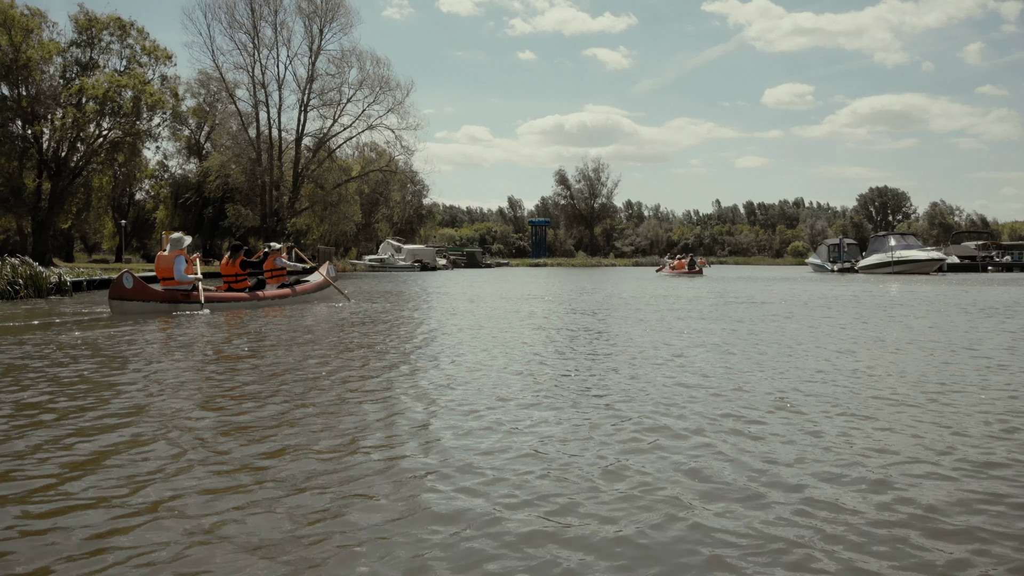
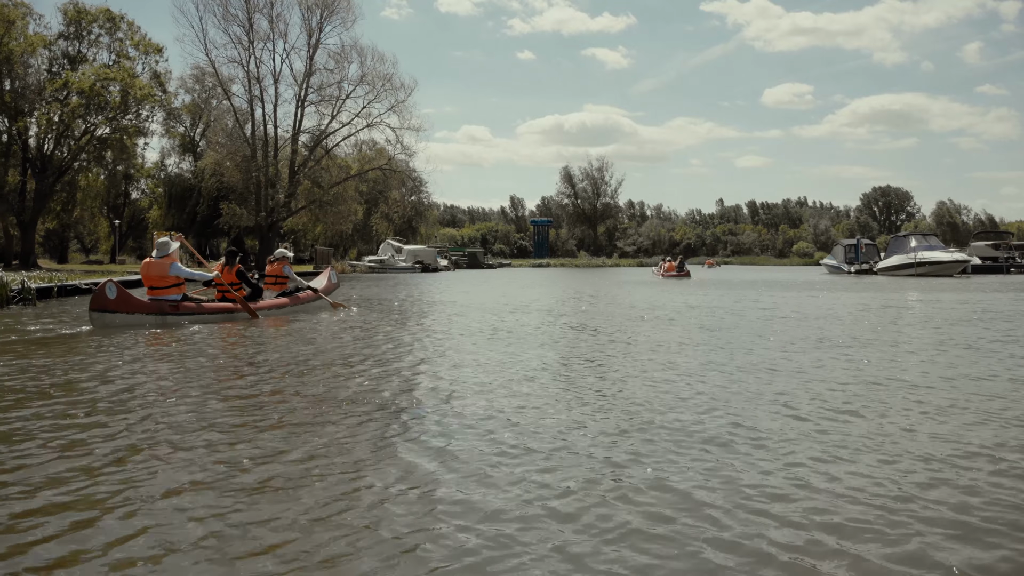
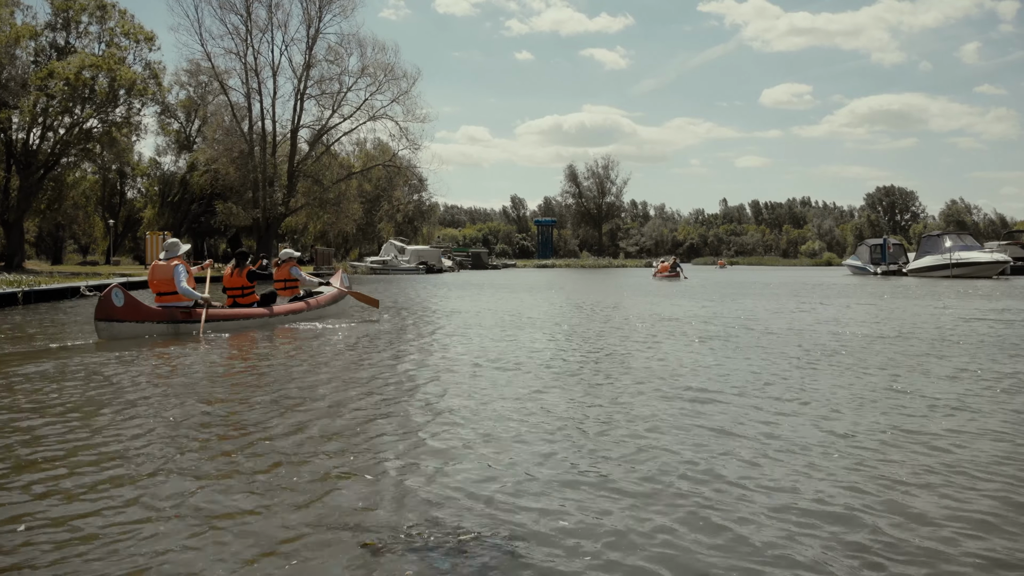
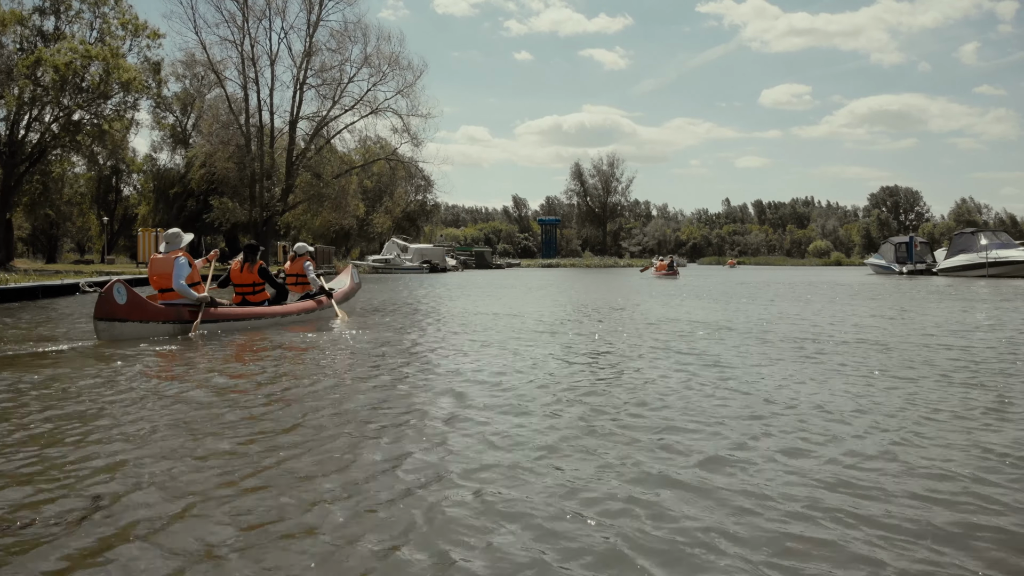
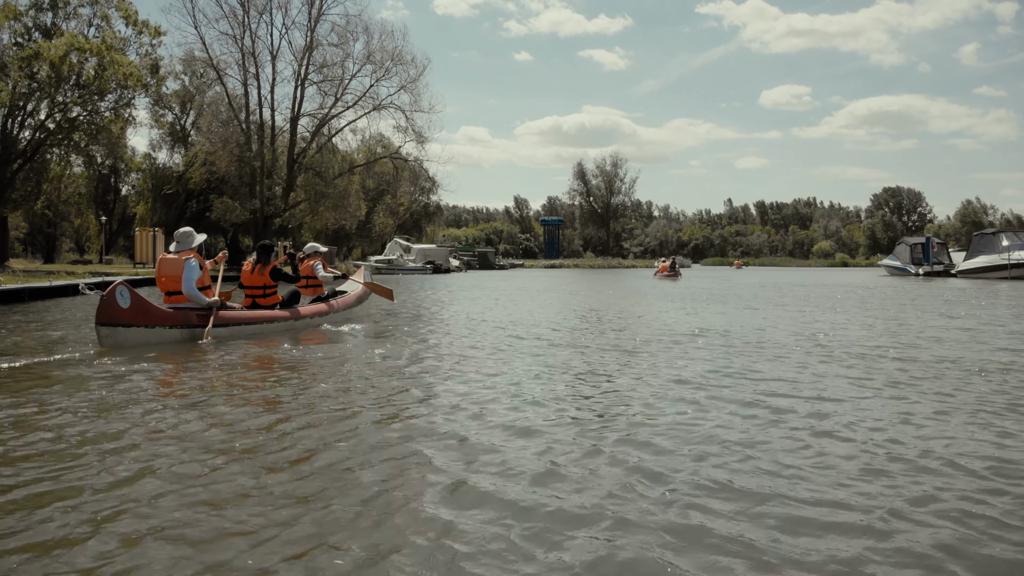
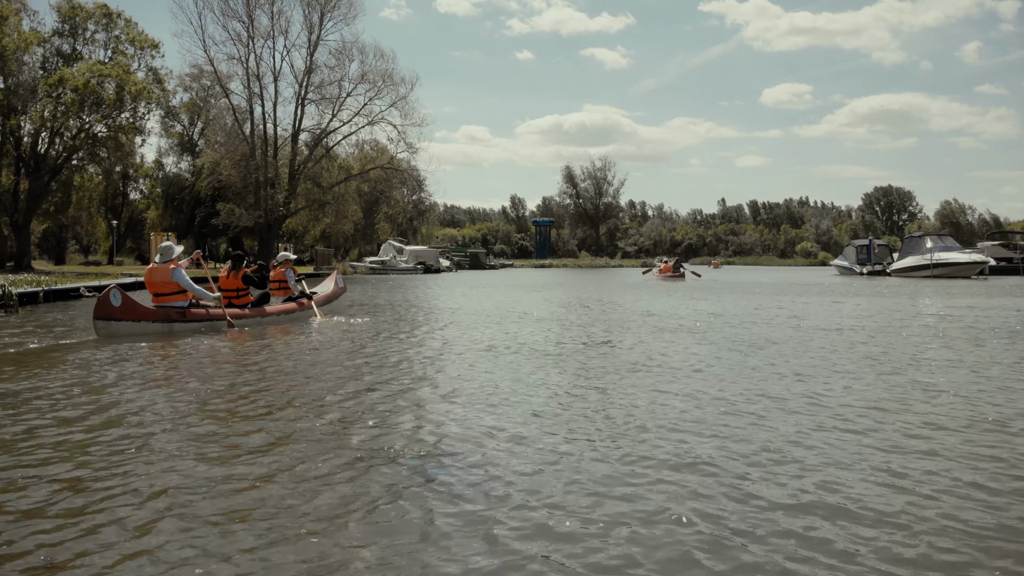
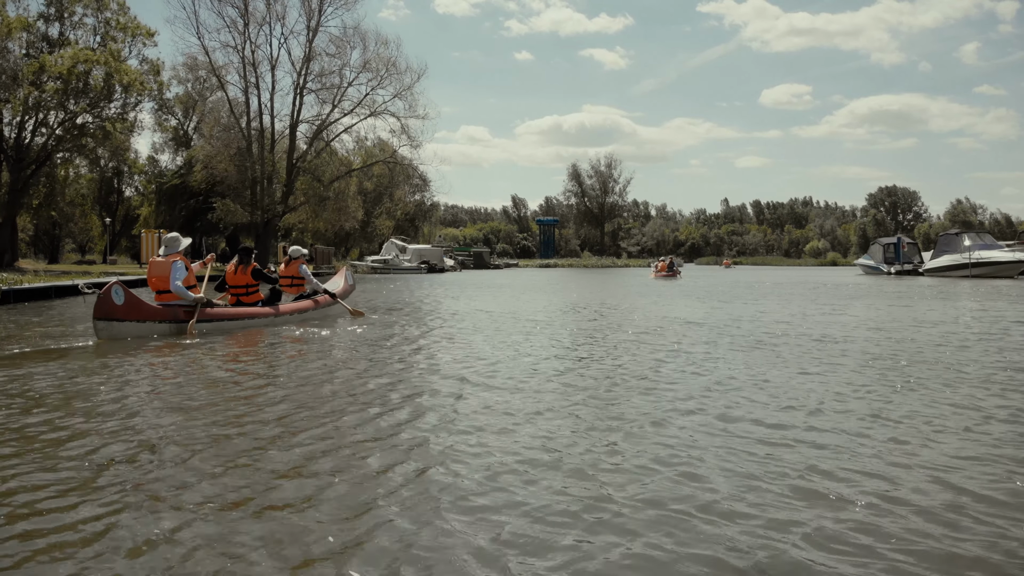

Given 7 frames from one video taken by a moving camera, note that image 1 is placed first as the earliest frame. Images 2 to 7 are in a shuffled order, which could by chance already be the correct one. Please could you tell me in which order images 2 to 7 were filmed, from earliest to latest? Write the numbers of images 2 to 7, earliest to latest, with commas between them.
2, 6, 3, 7, 4, 5
